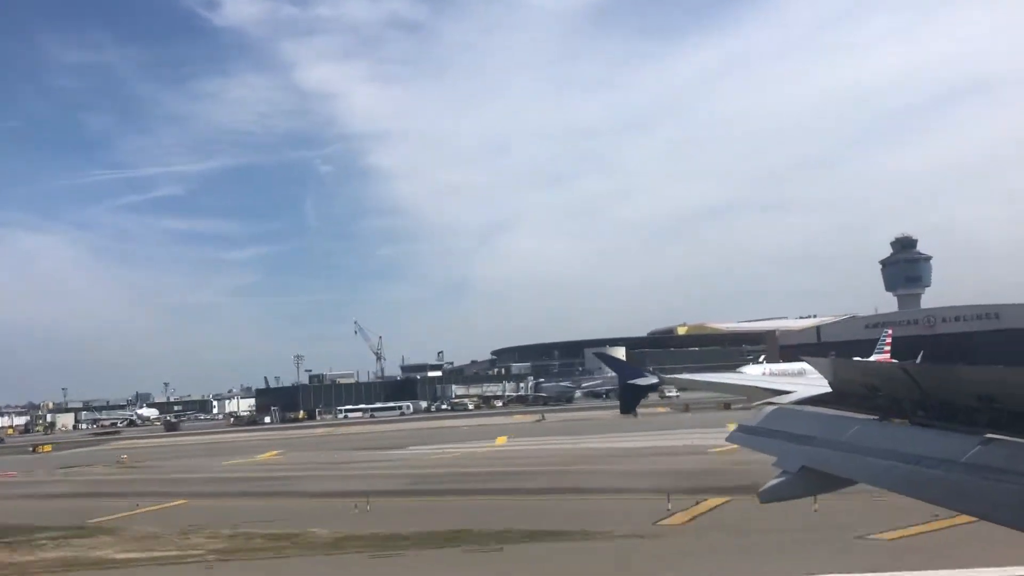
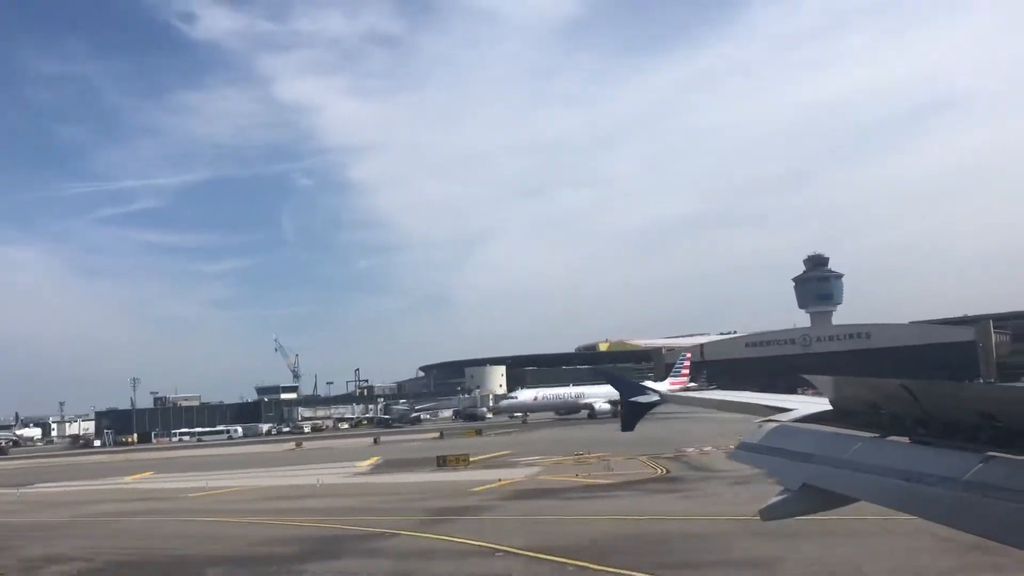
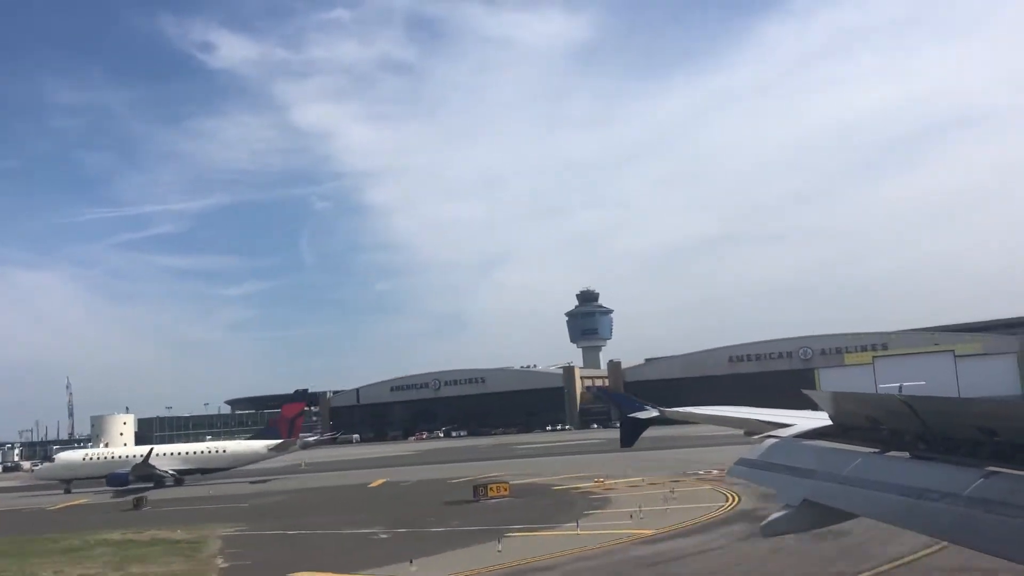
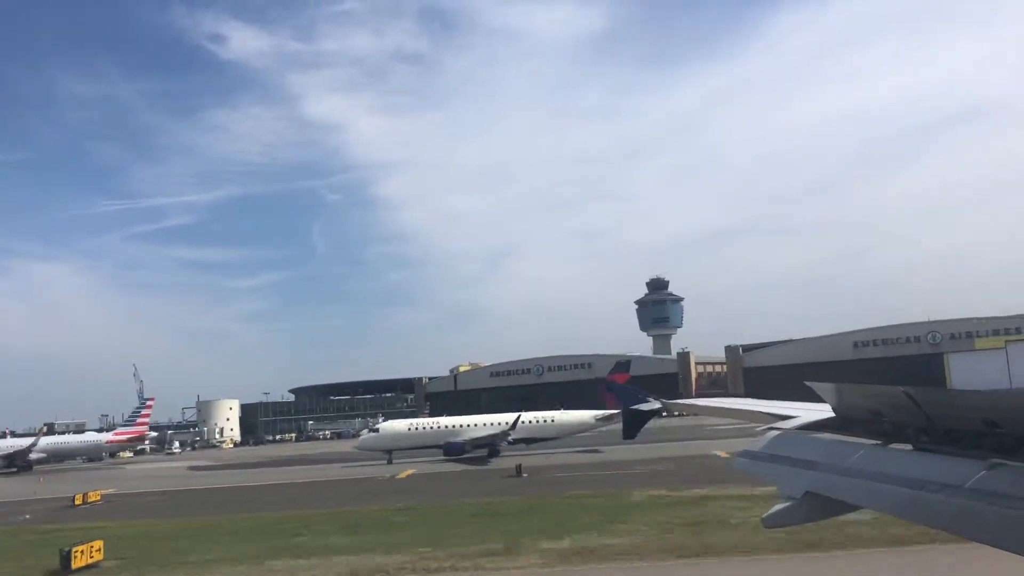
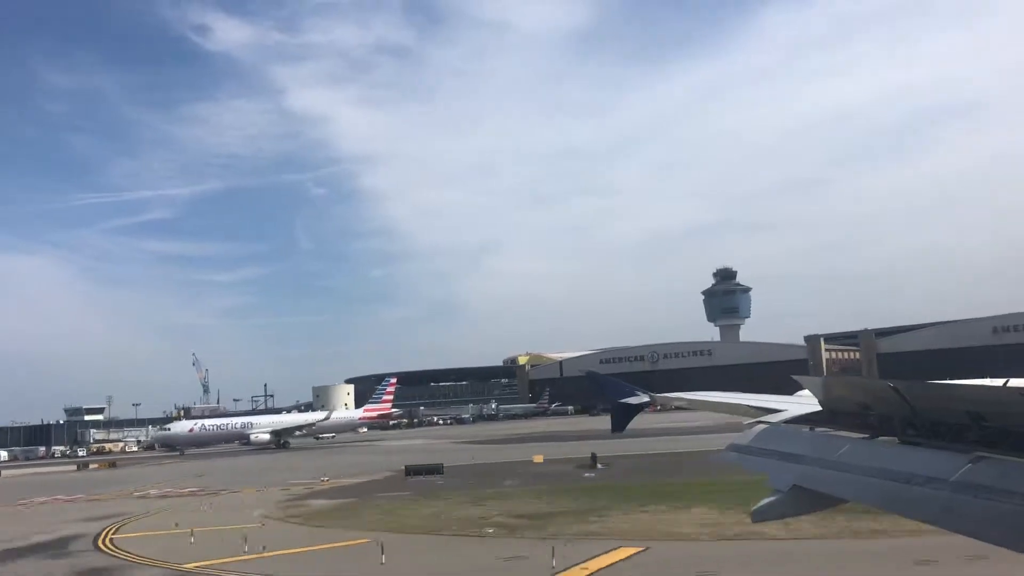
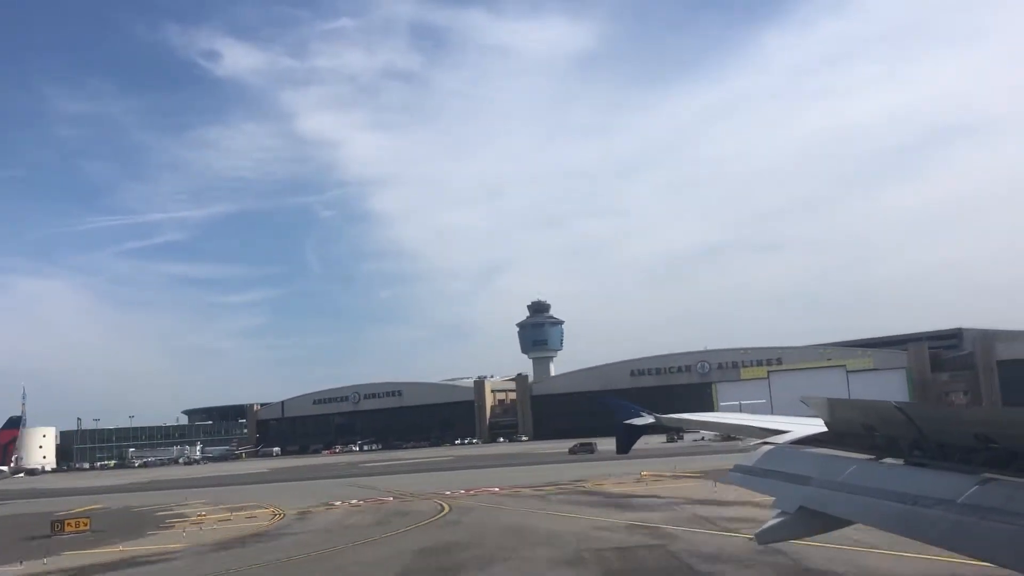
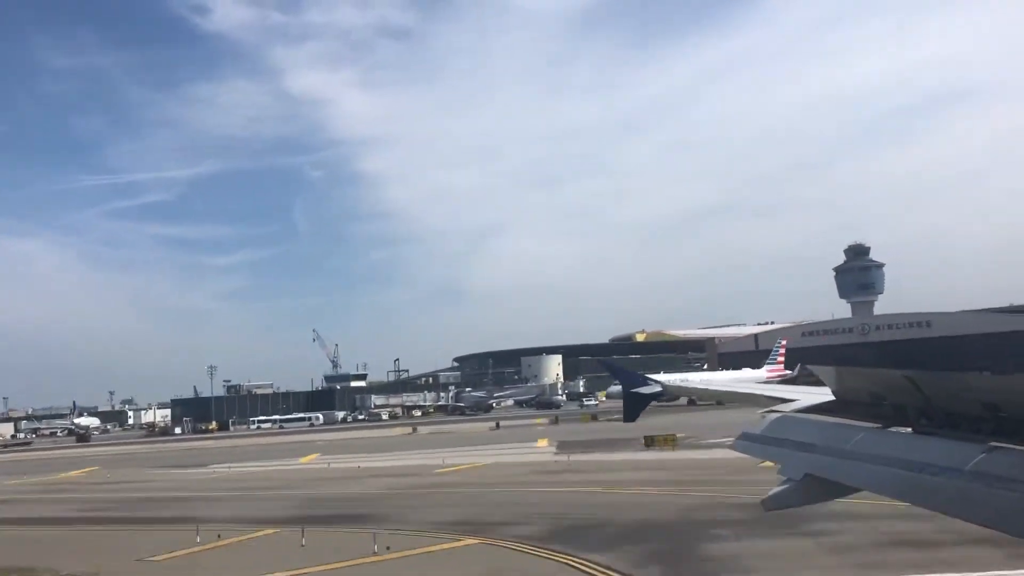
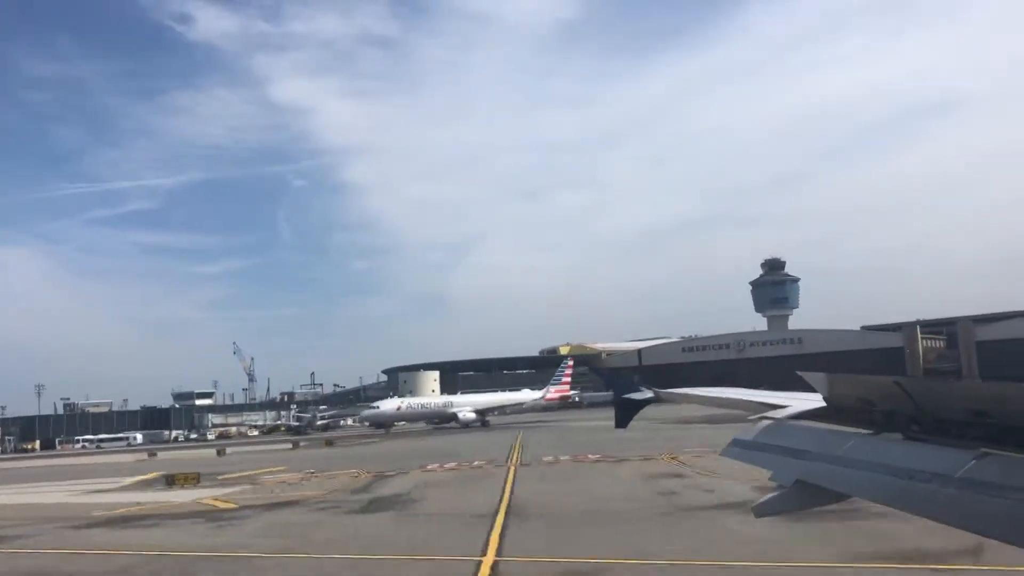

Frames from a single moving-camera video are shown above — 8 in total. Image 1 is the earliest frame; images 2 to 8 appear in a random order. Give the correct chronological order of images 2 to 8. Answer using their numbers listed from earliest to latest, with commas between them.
7, 2, 8, 5, 4, 3, 6
